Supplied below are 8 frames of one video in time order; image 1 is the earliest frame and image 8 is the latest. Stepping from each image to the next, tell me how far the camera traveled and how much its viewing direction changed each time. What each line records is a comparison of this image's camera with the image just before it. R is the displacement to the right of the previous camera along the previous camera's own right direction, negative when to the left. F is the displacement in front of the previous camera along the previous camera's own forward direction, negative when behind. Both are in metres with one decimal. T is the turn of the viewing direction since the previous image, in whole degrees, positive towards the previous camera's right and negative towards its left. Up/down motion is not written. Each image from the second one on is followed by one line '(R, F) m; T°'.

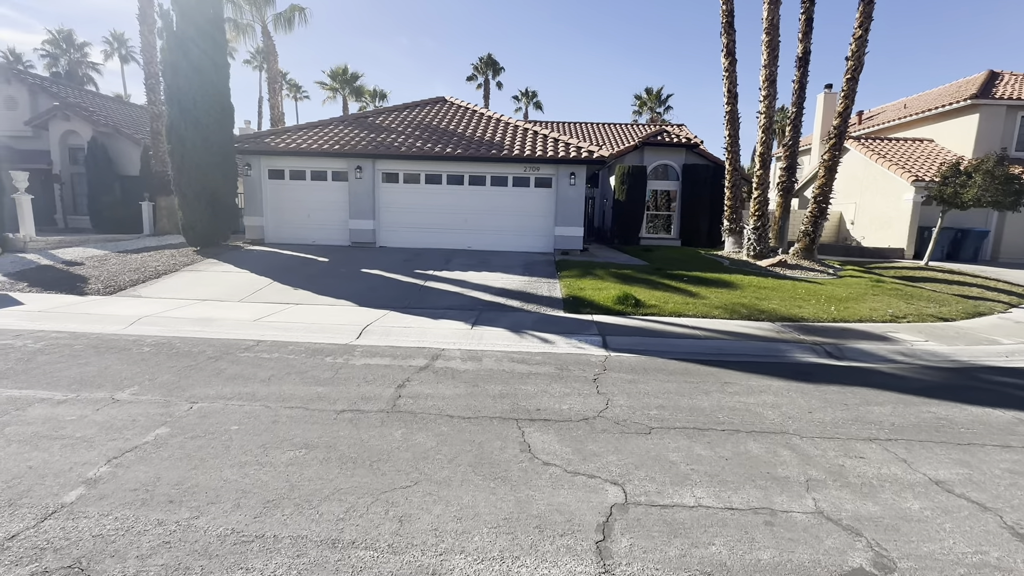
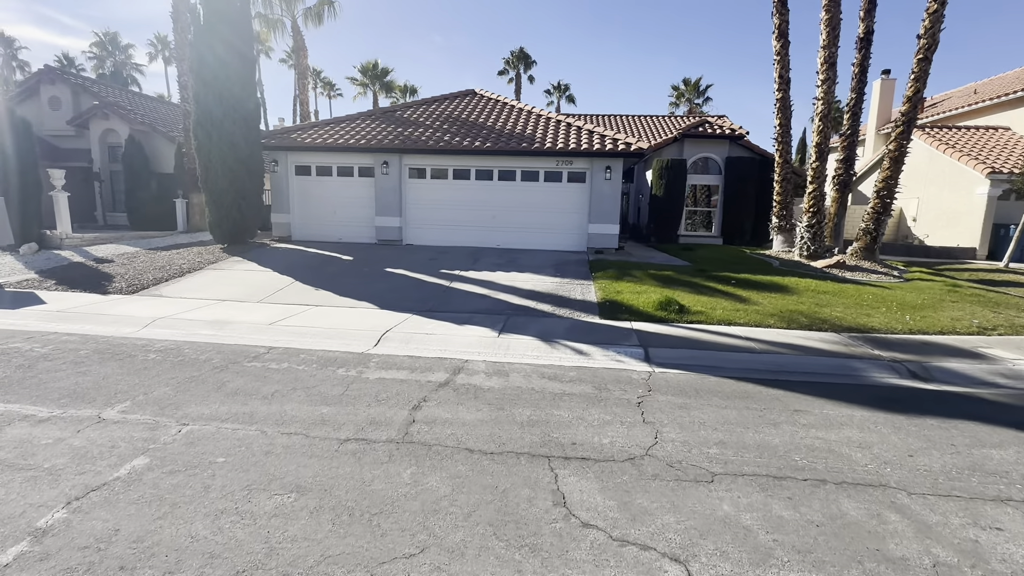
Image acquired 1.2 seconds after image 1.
(0.0, +0.7) m; -4°
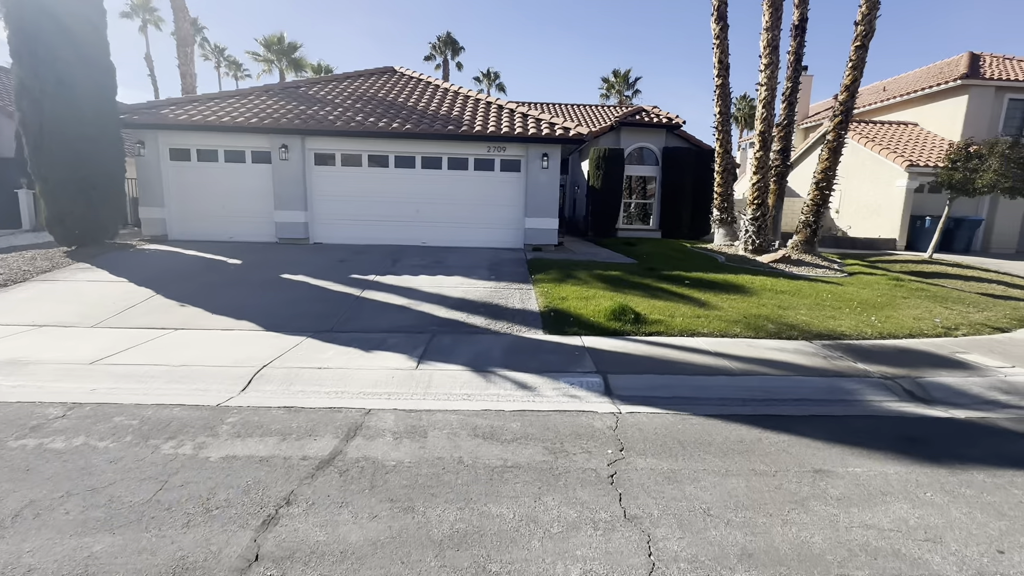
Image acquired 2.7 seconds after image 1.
(+0.2, +1.7) m; +8°
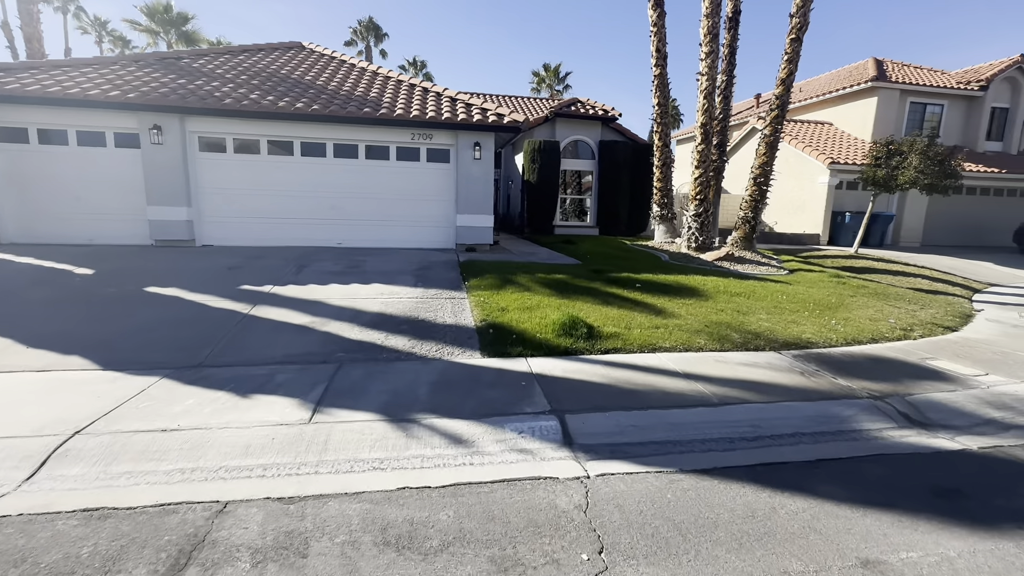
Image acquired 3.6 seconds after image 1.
(+0.1, +1.4) m; +8°
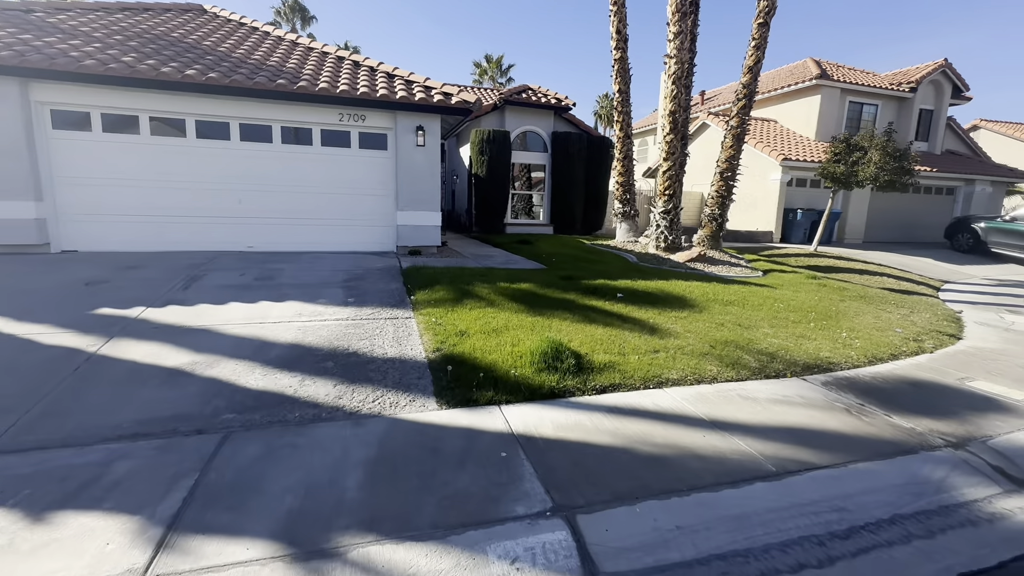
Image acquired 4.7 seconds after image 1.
(-0.2, +1.6) m; +7°
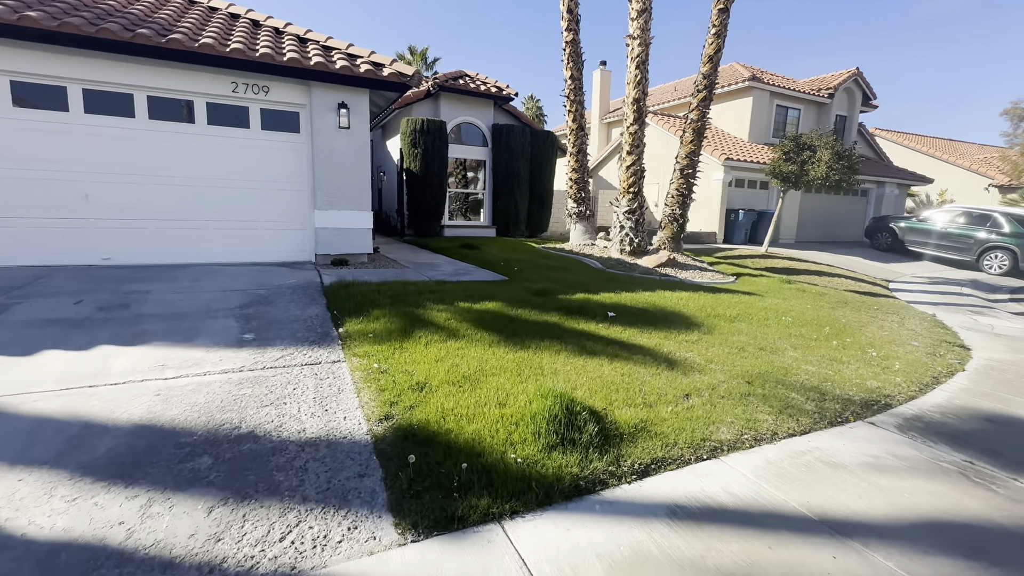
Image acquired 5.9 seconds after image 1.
(-0.4, +1.7) m; +9°
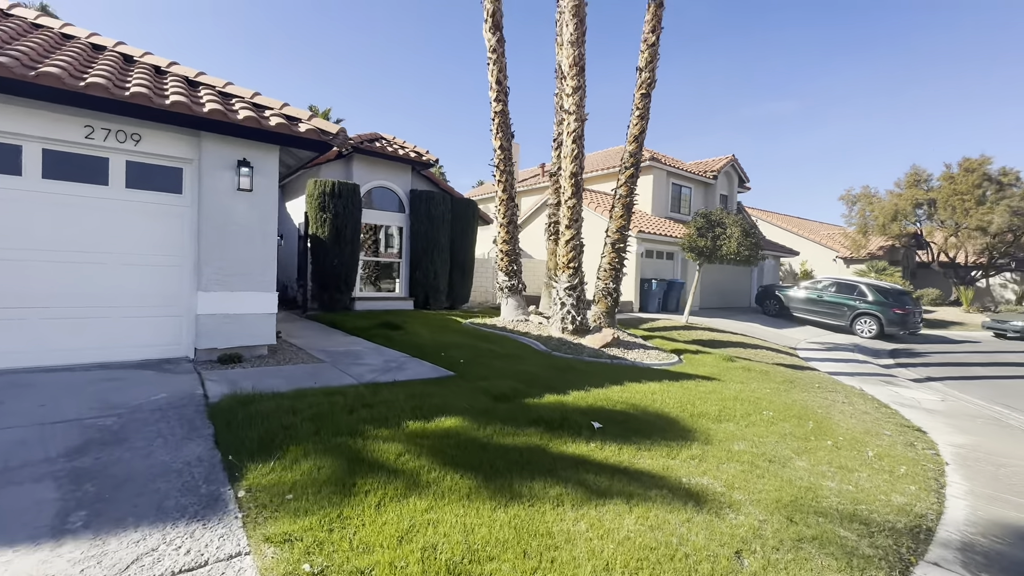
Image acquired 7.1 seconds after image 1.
(-0.6, +1.2) m; +12°
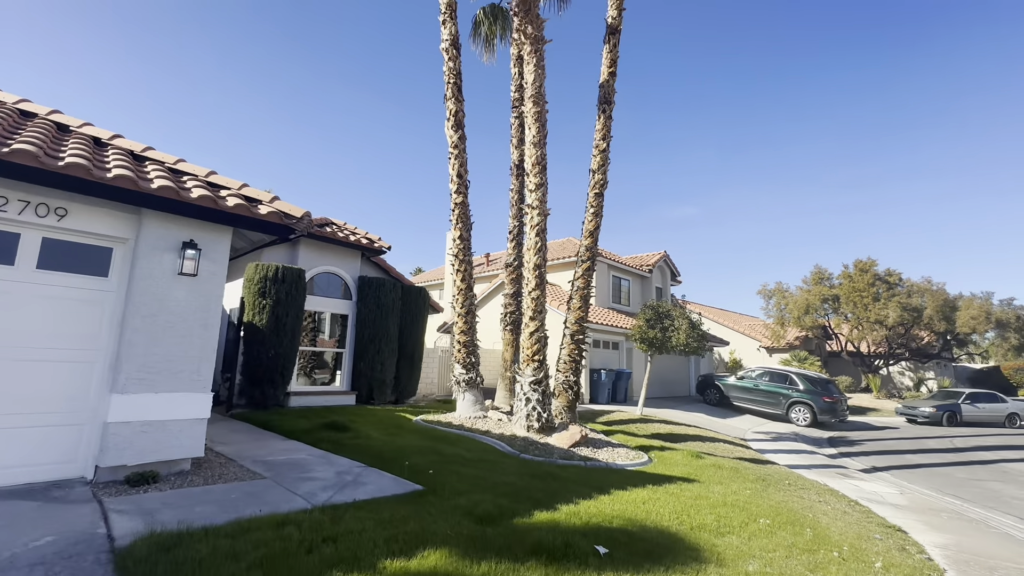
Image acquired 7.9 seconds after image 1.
(-0.6, +0.4) m; +8°
